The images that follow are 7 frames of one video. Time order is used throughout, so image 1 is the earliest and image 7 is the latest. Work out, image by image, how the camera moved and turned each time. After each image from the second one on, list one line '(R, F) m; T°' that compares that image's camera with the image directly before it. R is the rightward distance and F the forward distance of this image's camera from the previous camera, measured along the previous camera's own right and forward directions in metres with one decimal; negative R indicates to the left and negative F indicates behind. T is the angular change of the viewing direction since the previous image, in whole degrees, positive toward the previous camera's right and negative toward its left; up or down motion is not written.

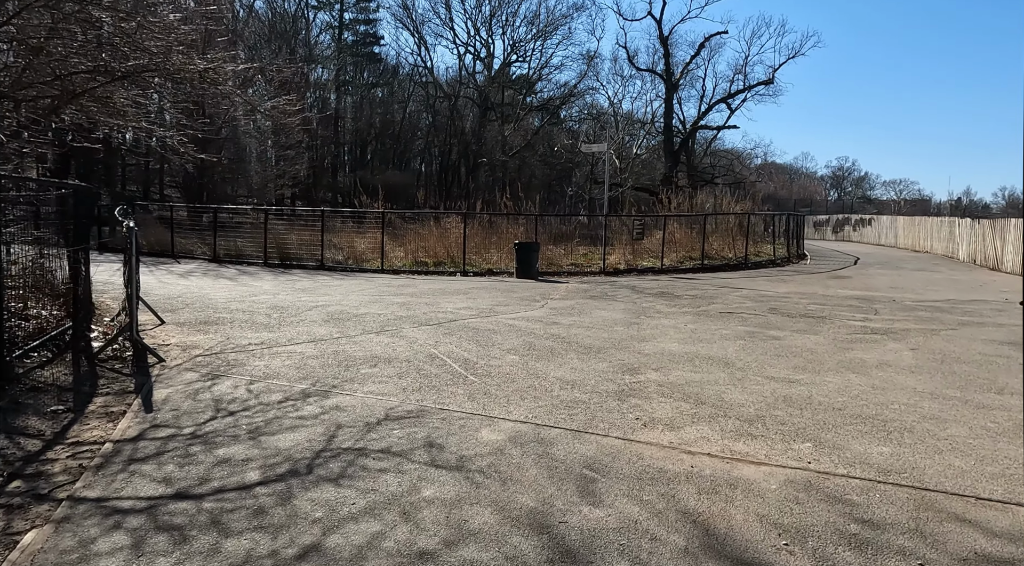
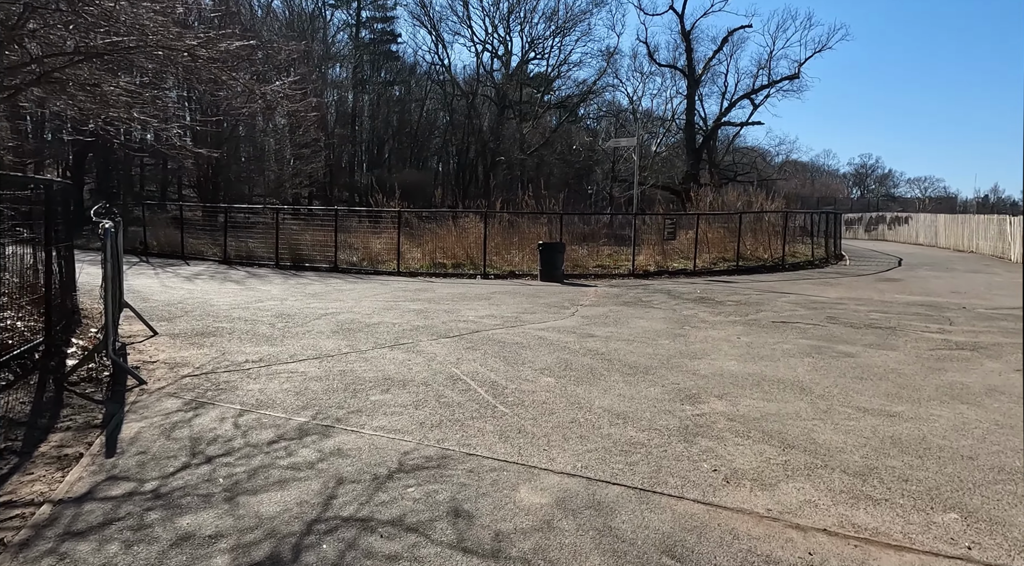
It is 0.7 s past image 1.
(-0.1, +1.0) m; -1°
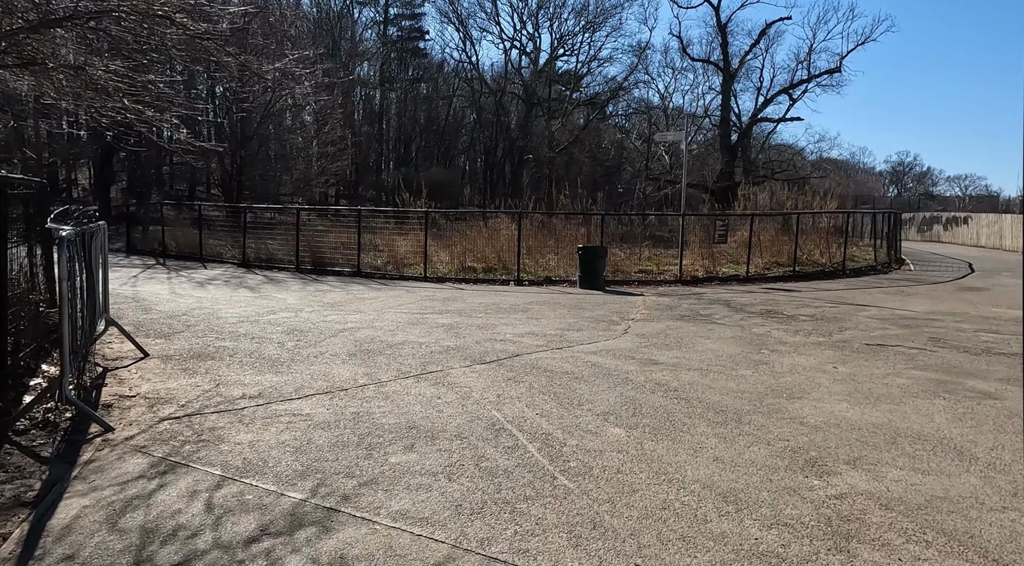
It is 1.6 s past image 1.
(-0.2, +1.2) m; -2°
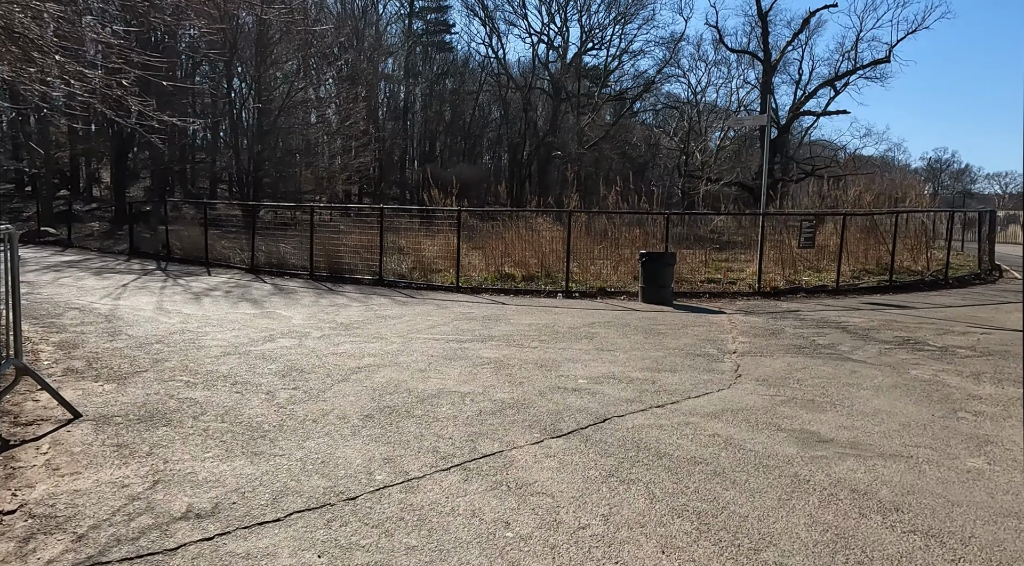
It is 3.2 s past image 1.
(-0.4, +2.2) m; -2°
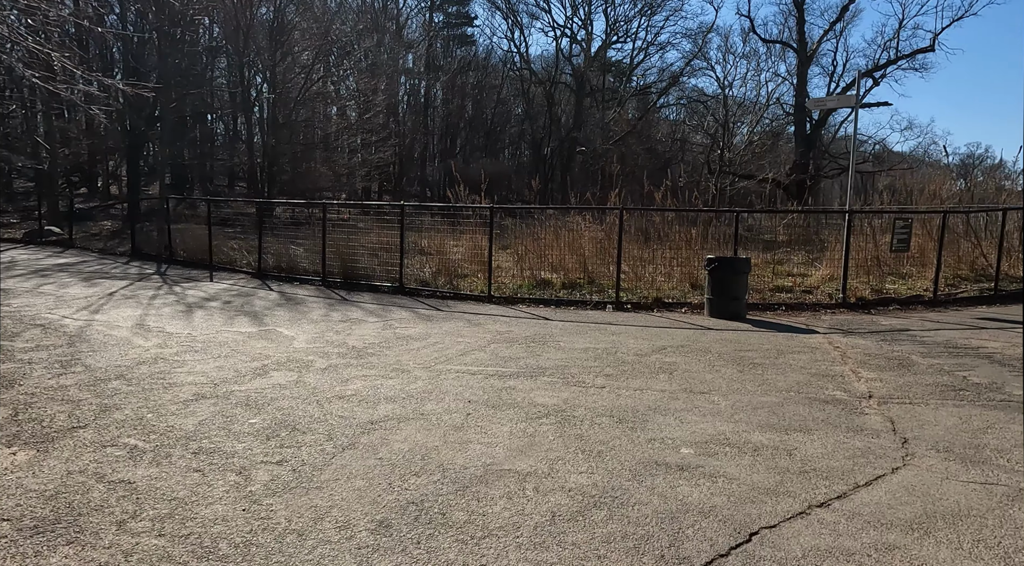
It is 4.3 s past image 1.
(-0.3, +1.8) m; -1°
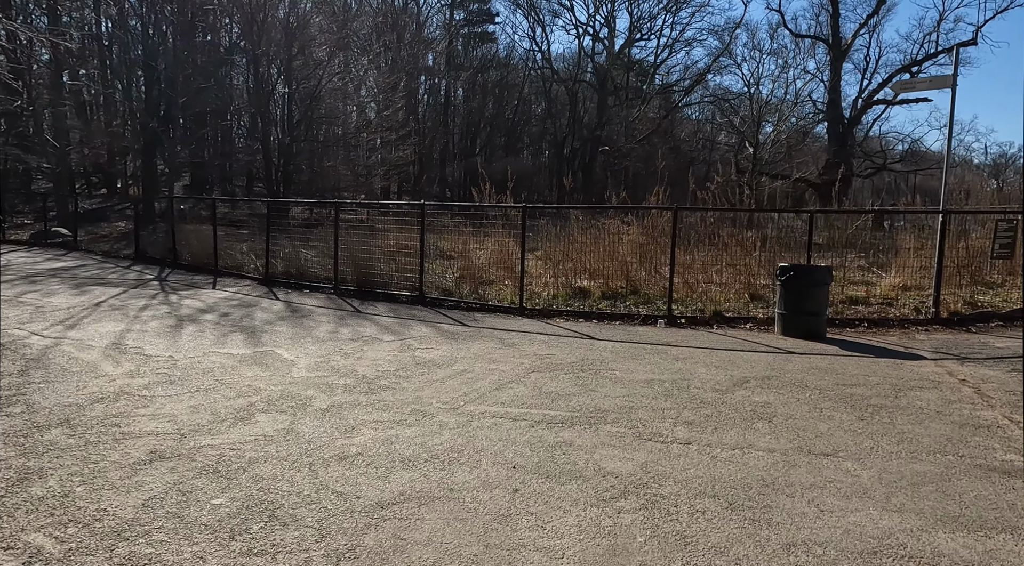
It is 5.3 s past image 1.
(-0.2, +1.4) m; -1°
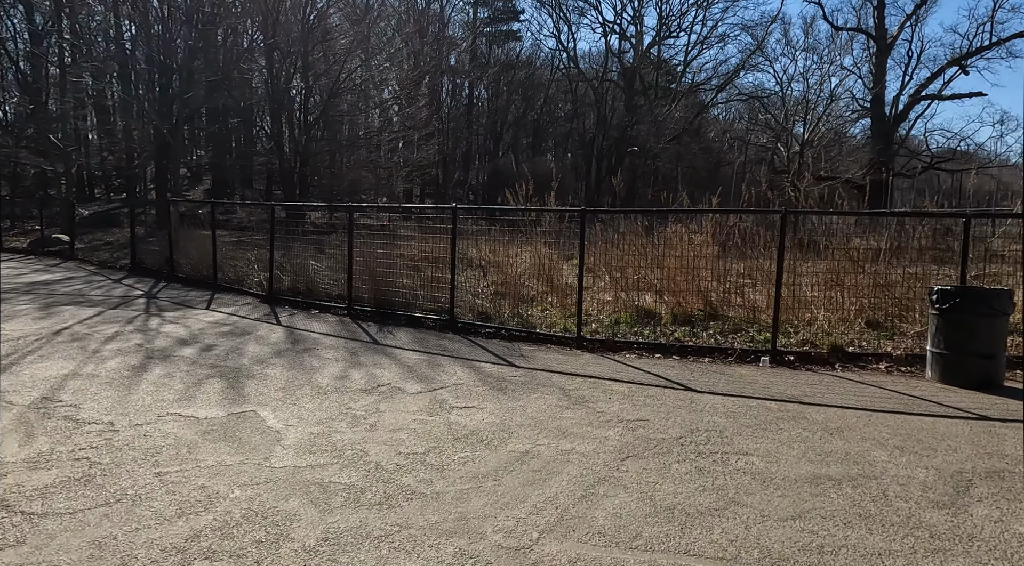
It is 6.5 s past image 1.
(-0.4, +2.1) m; -2°
